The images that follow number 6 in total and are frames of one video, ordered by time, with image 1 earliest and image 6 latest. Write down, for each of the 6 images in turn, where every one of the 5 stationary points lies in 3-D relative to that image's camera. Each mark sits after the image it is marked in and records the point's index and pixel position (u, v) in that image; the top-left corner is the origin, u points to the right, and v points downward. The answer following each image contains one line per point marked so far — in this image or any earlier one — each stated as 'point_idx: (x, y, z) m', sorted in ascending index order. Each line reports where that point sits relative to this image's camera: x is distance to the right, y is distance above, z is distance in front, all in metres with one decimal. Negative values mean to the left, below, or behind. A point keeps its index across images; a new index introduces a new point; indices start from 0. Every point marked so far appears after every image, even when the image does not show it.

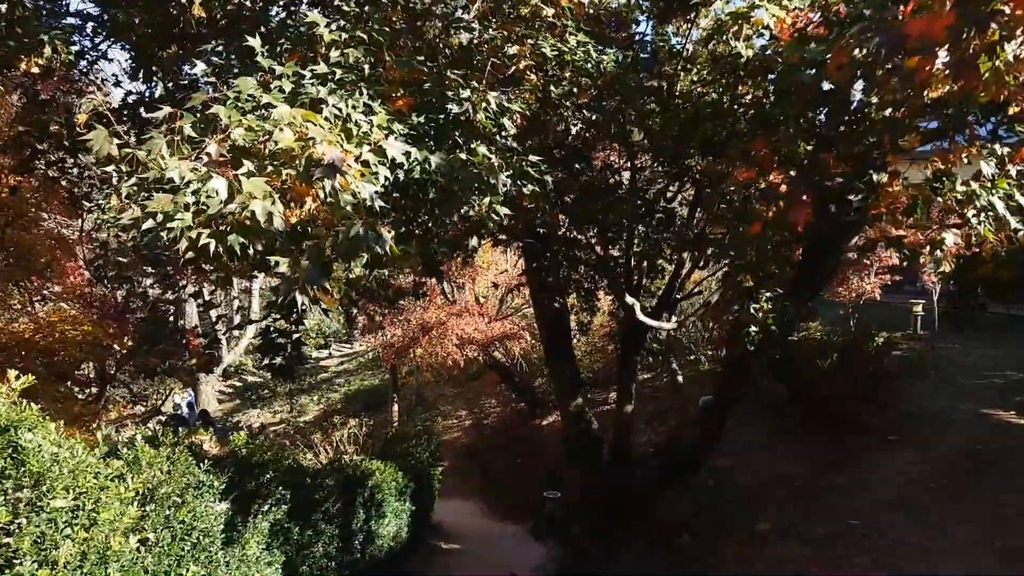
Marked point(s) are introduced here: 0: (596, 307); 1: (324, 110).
0: (+0.7, -0.2, +7.3) m
1: (-0.5, +0.5, +2.3) m
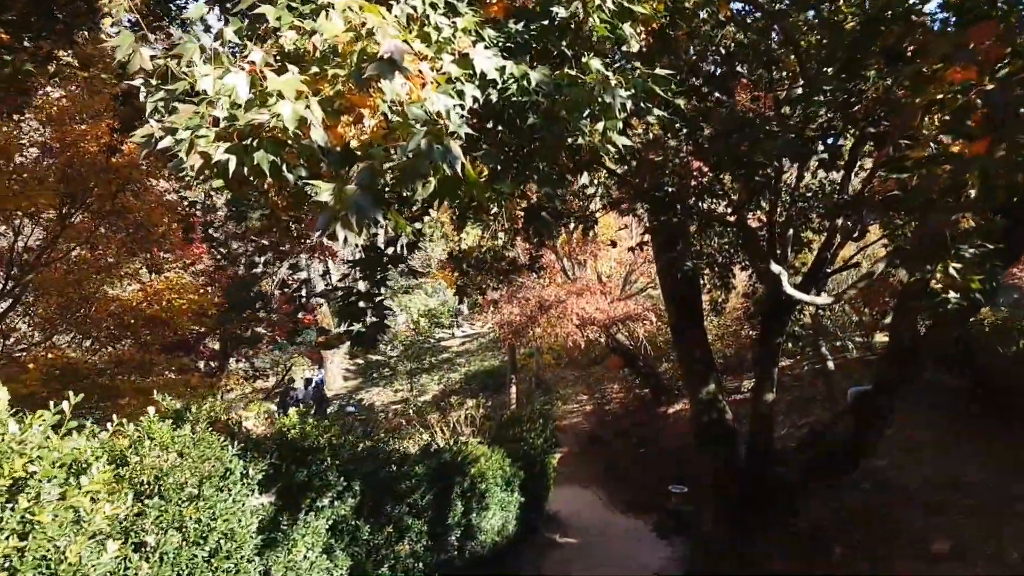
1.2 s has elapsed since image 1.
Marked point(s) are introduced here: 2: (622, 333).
0: (+1.7, 0.0, +6.6) m
1: (-0.3, +0.6, +1.8) m
2: (+1.3, -0.5, +9.6) m
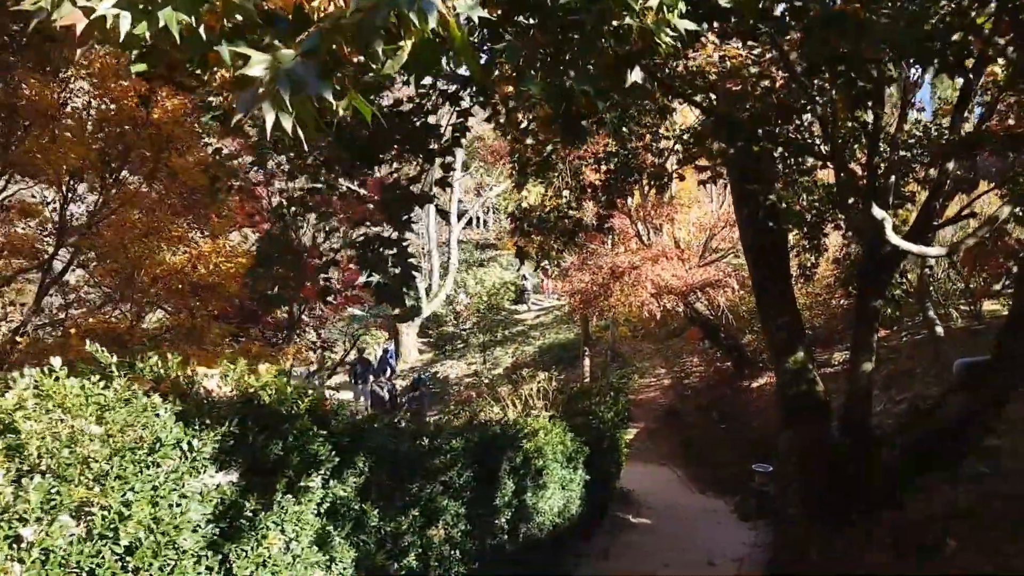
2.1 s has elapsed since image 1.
0: (+2.2, +0.3, +5.9) m
1: (-0.2, +0.7, +1.4) m
2: (+2.1, -0.2, +9.0) m
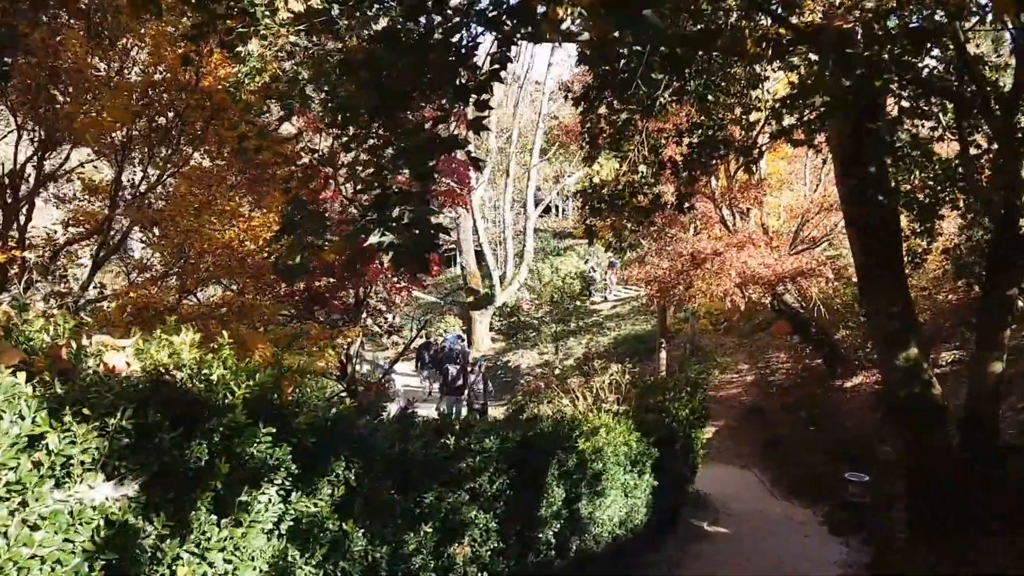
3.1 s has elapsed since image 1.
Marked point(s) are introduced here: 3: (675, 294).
0: (+2.7, +0.4, +5.2) m
1: (-0.2, +0.8, +0.9) m
2: (+2.8, -0.1, +8.3) m
3: (+1.6, -0.1, +8.2) m
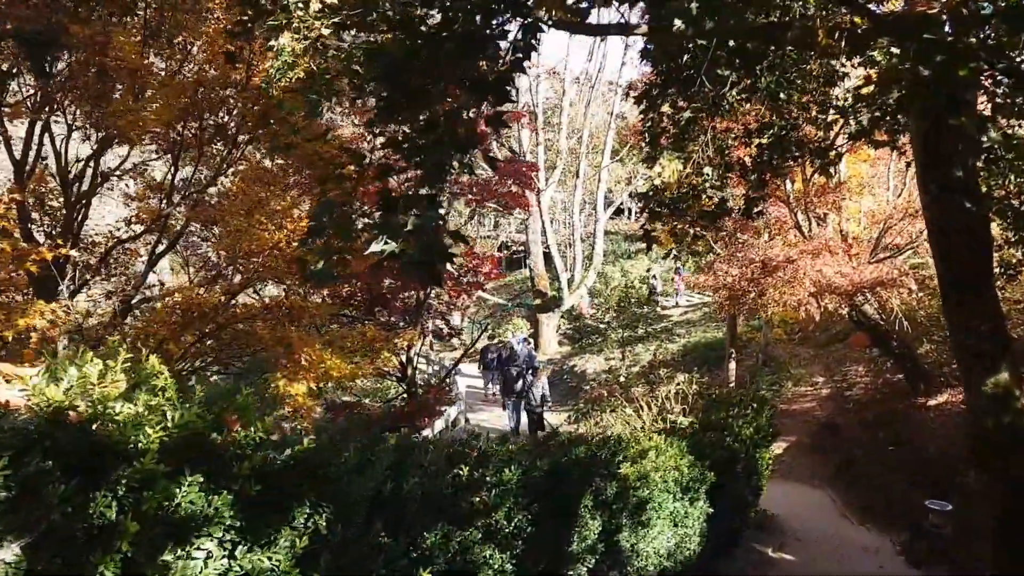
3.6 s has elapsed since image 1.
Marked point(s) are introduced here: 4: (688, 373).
0: (+3.0, +0.3, +4.8) m
1: (-0.2, +0.8, +0.7) m
2: (+3.4, -0.2, +7.8) m
3: (+2.2, -0.1, +7.8) m
4: (+2.3, -1.1, +10.8) m
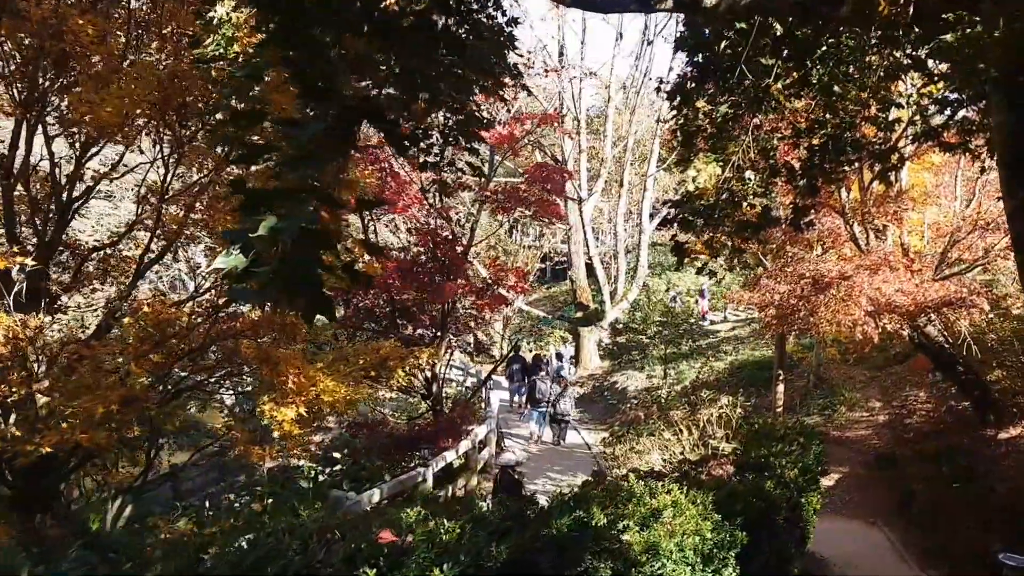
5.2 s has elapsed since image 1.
0: (+3.1, +0.2, +4.1) m
1: (-0.4, +0.8, +0.2) m
2: (+3.6, -0.3, +7.1) m
3: (+2.4, -0.3, +7.1) m
4: (+2.7, -1.3, +10.1) m
